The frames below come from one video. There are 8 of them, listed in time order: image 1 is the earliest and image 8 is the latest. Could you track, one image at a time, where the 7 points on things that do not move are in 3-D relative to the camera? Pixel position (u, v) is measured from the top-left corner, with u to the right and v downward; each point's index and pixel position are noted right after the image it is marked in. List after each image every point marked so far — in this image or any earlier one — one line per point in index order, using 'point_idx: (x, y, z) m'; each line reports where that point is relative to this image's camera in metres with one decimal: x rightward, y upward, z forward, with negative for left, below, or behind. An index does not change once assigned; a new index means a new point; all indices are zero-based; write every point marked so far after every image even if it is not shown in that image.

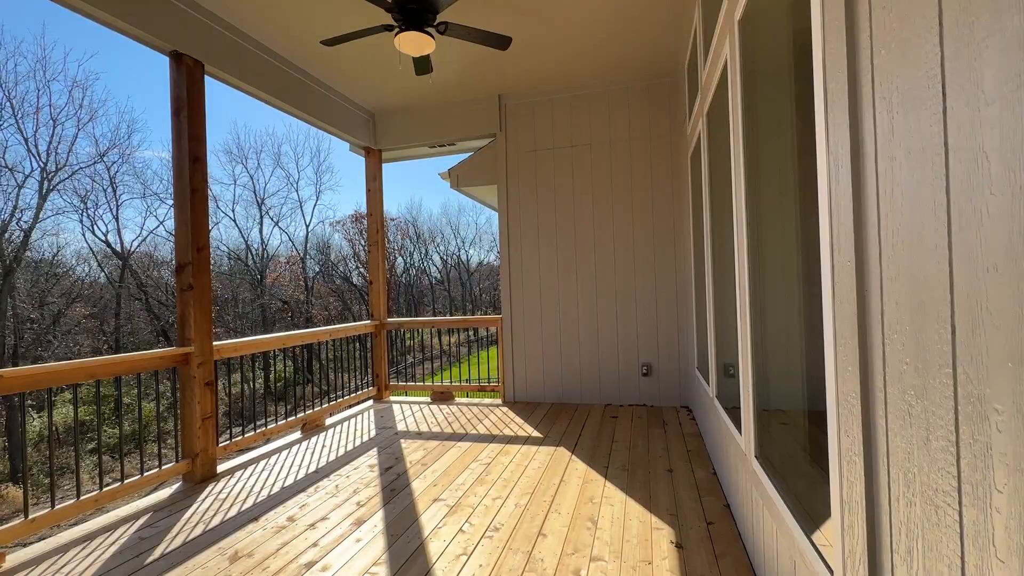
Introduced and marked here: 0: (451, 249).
0: (-1.6, +1.0, +12.3) m
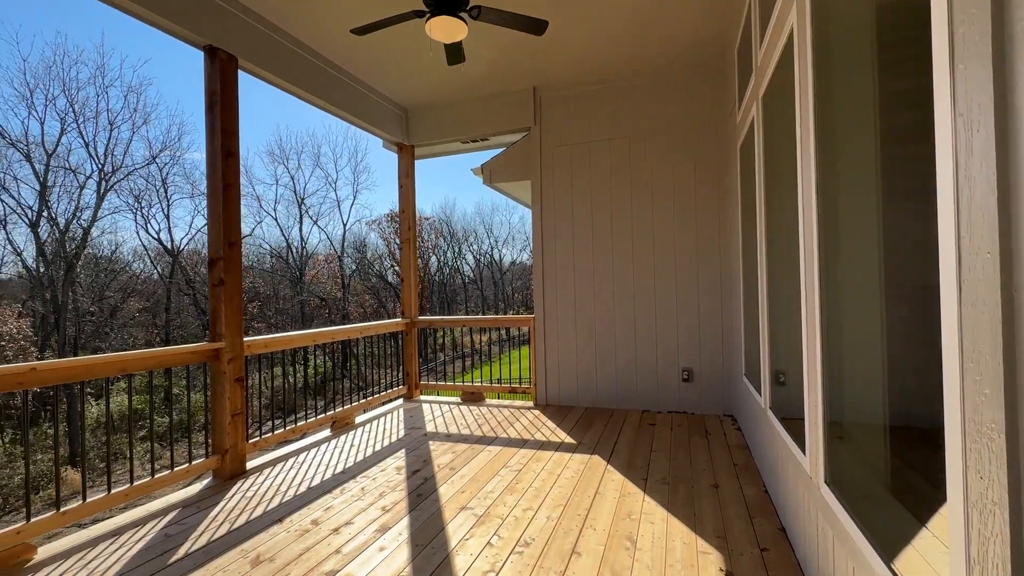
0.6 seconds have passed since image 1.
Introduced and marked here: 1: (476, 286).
0: (-0.8, +1.0, +12.3) m
1: (-0.9, +0.1, +11.9) m
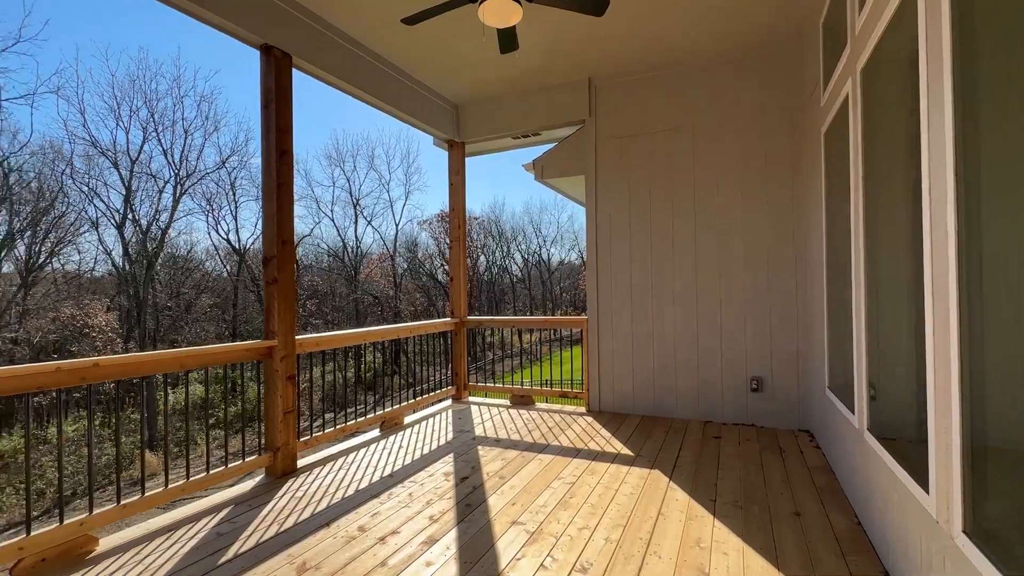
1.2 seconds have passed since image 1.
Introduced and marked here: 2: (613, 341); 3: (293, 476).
0: (+0.5, +1.0, +12.1) m
1: (+0.3, +0.1, +11.7) m
2: (+1.0, -0.5, +4.4) m
3: (-1.3, -1.2, +2.9) m
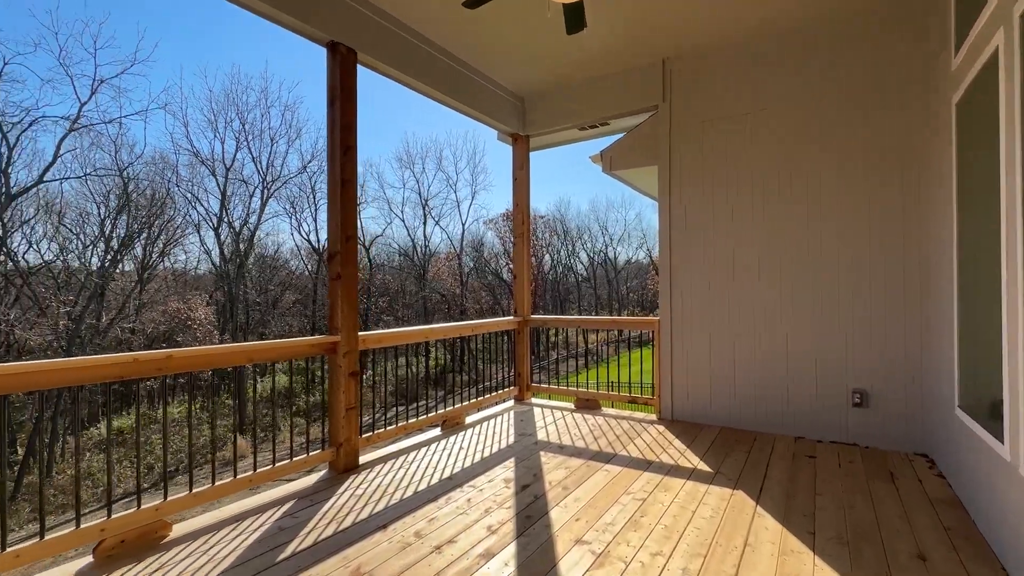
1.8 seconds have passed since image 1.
0: (+2.2, +1.1, +11.8) m
1: (+1.9, +0.1, +11.4) m
2: (+1.5, -0.5, +4.0) m
3: (-1.0, -1.1, +2.9) m
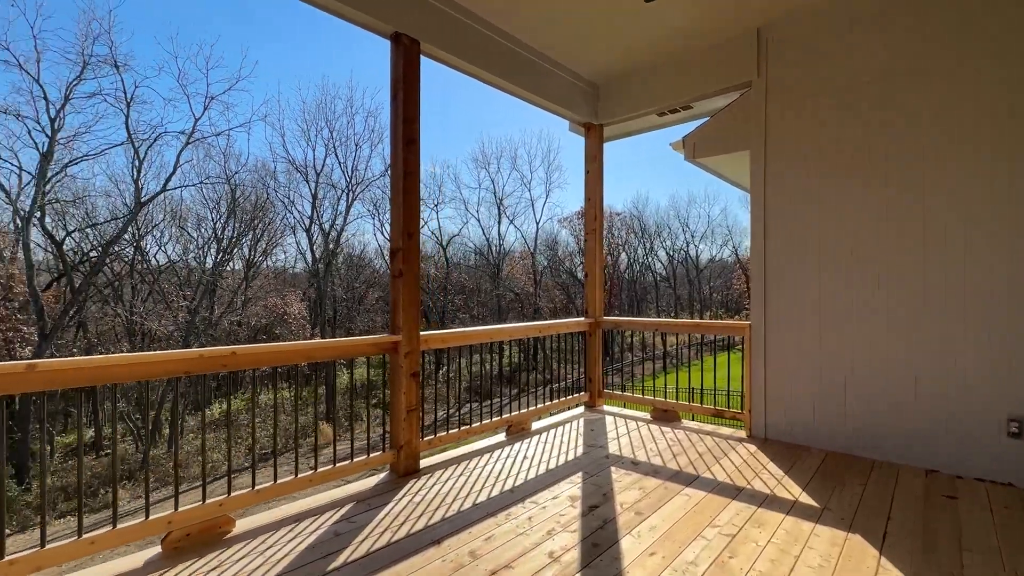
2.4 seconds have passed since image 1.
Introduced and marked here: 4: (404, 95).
0: (+3.9, +1.1, +11.1) m
1: (+3.6, +0.1, +10.8) m
2: (+2.1, -0.5, +3.5) m
3: (-0.6, -1.1, +2.8) m
4: (-0.7, +1.2, +2.8) m
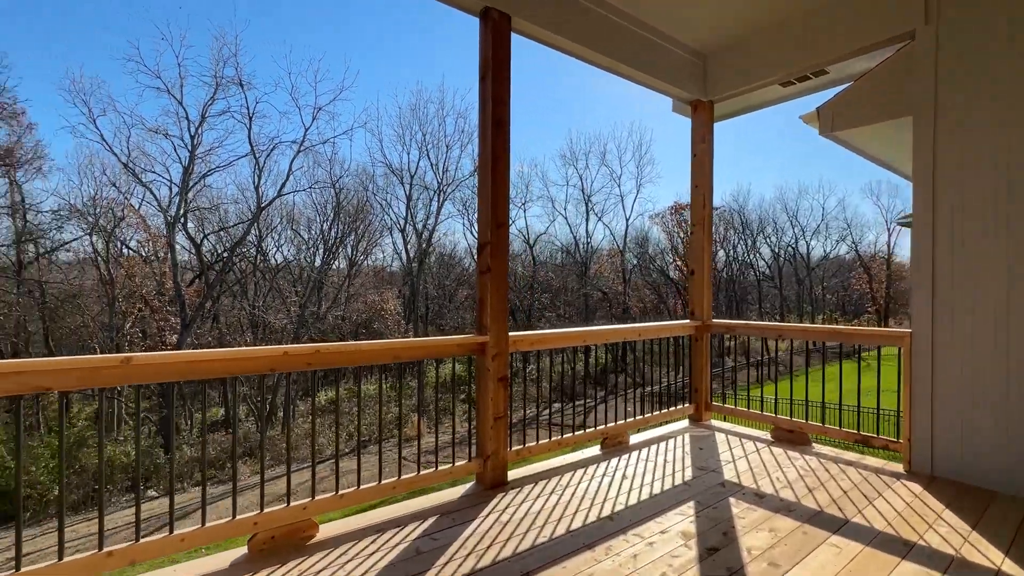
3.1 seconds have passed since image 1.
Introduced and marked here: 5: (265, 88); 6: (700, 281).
0: (+5.9, +1.1, +9.9) m
1: (+5.5, +0.1, +9.6) m
2: (+2.7, -0.5, +2.8) m
3: (-0.1, -1.1, +2.5) m
4: (-0.1, +1.2, +2.6) m
5: (-4.1, +3.3, +7.7) m
6: (+1.6, +0.1, +3.9) m
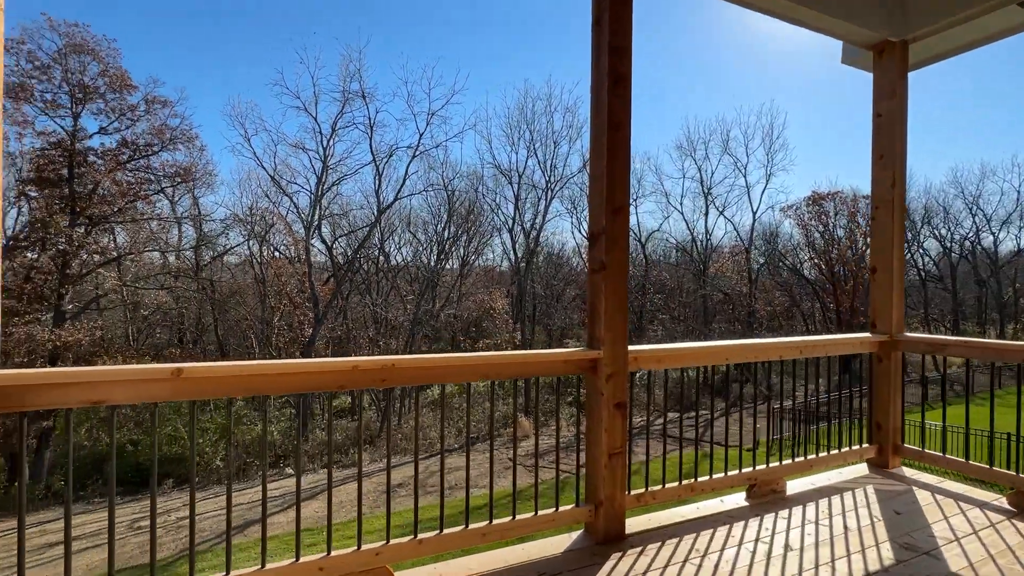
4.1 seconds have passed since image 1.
0: (+8.0, +1.0, +7.8) m
1: (+7.5, +0.1, +7.6) m
2: (+3.2, -0.5, +1.6) m
3: (+0.5, -1.1, +2.0) m
4: (+0.4, +1.2, +2.1) m
5: (-2.3, +3.3, +7.9) m
6: (+2.4, 0.0, +3.0) m
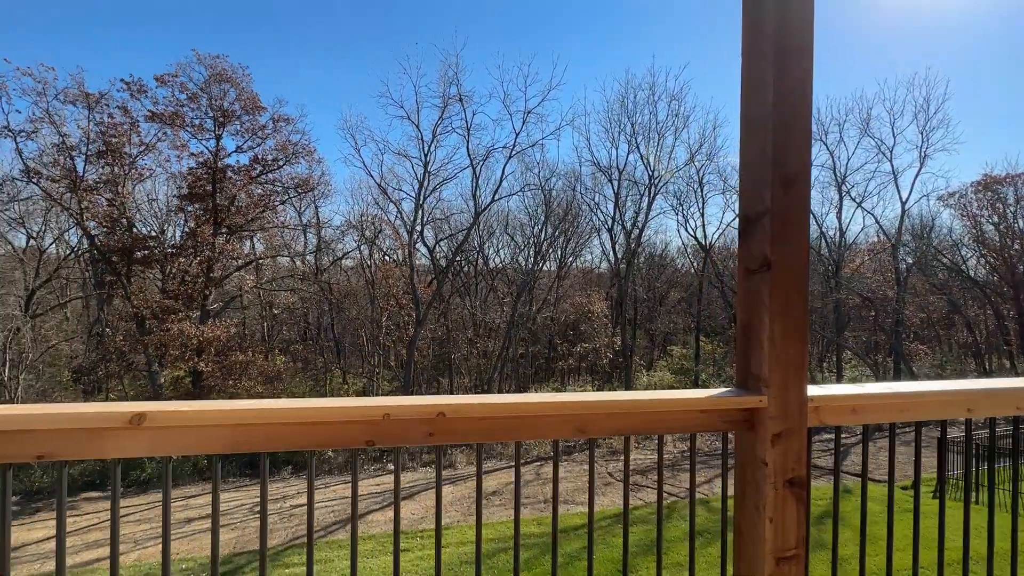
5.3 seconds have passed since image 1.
0: (+9.3, +1.0, +5.4) m
1: (+8.9, 0.0, +5.3) m
2: (+3.3, -0.5, +0.3) m
3: (+0.8, -1.1, +1.3) m
4: (+0.8, +1.2, +1.3) m
5: (-0.7, +3.3, +7.6) m
6: (+2.9, 0.0, +1.8) m
